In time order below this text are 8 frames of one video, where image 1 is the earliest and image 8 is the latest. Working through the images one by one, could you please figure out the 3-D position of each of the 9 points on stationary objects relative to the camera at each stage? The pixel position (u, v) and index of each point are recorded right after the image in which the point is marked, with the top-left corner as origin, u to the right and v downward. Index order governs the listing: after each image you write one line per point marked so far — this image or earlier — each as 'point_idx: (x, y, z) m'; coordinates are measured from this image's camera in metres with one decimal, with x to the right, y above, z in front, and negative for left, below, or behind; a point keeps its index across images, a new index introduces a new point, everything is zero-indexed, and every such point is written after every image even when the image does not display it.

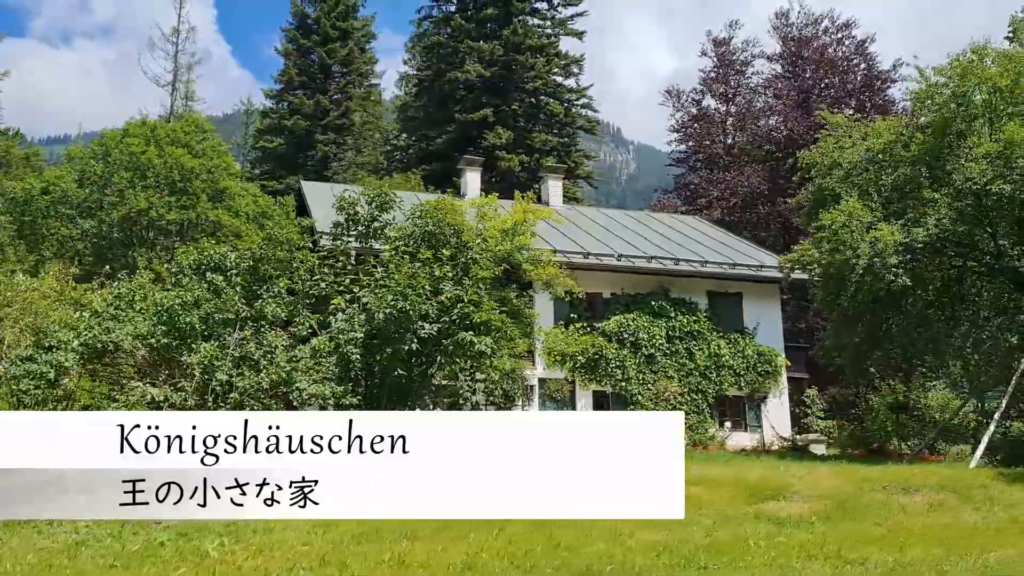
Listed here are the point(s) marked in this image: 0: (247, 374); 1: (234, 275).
0: (-3.1, -1.0, +10.1) m
1: (-3.5, +0.2, +10.9) m
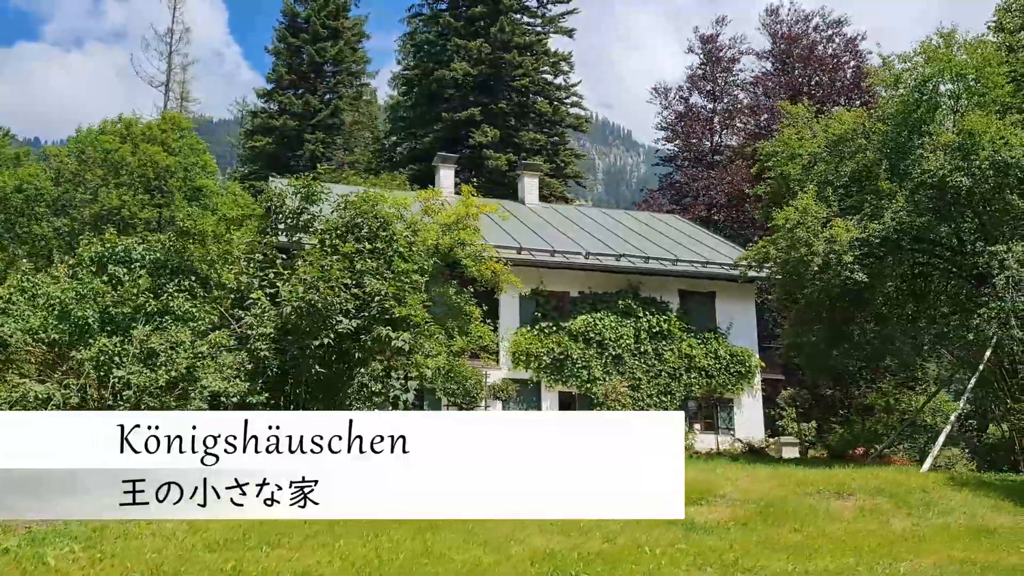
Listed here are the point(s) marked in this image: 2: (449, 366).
0: (-4.1, -0.9, +9.7) m
1: (-4.5, +0.2, +10.5) m
2: (-1.2, -1.3, +13.7) m
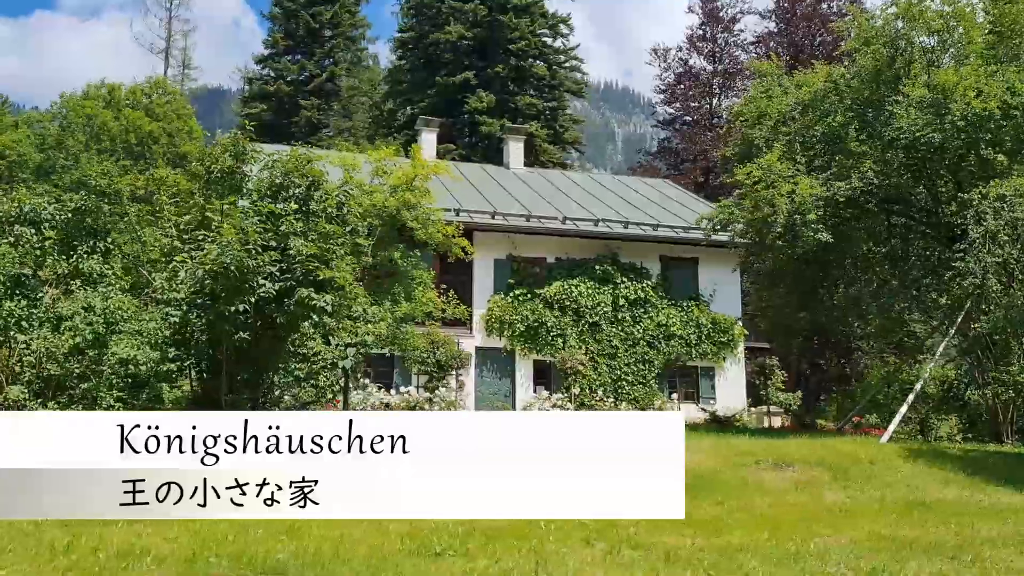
0: (-5.0, -0.5, +9.3) m
1: (-5.4, +0.7, +10.0) m
2: (-2.1, -0.7, +13.3) m
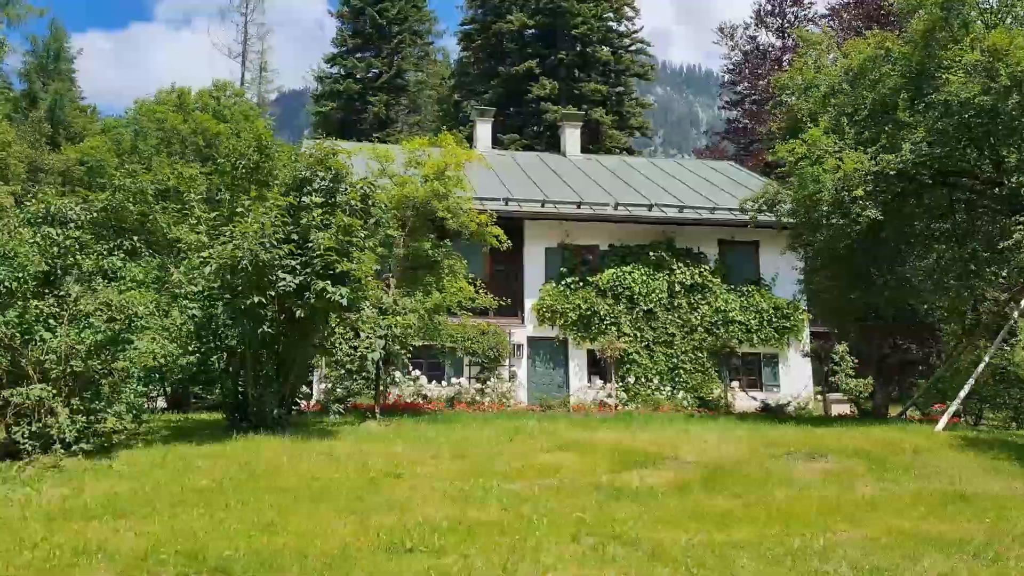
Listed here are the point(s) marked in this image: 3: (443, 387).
0: (-4.9, -0.5, +9.5) m
1: (-5.3, +0.7, +10.3) m
2: (-1.6, -0.6, +13.2) m
3: (-1.6, -2.2, +19.6) m
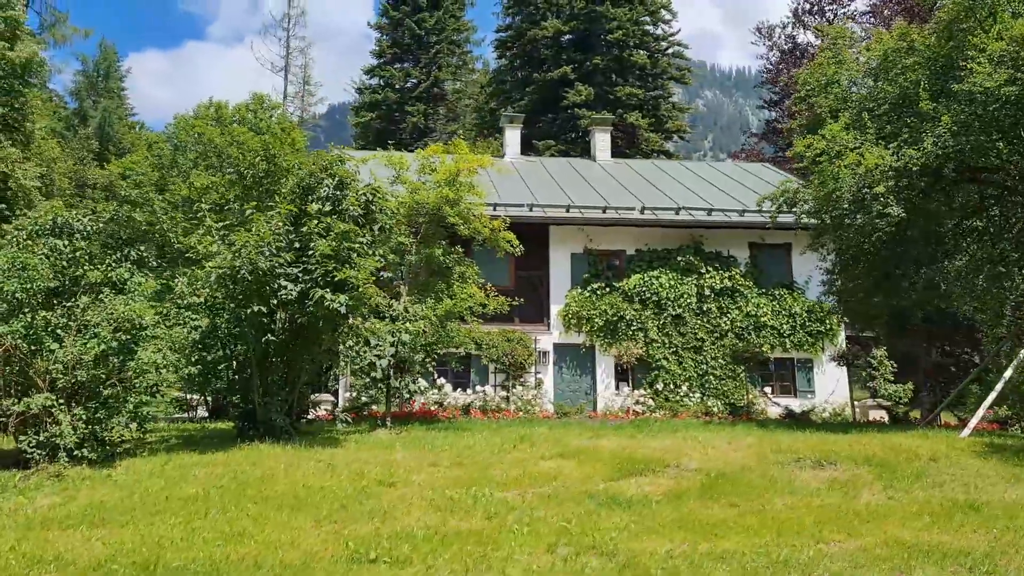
0: (-4.9, -0.6, +9.6) m
1: (-5.3, +0.6, +10.5) m
2: (-1.4, -0.7, +13.1) m
3: (-1.0, -2.4, +19.5) m
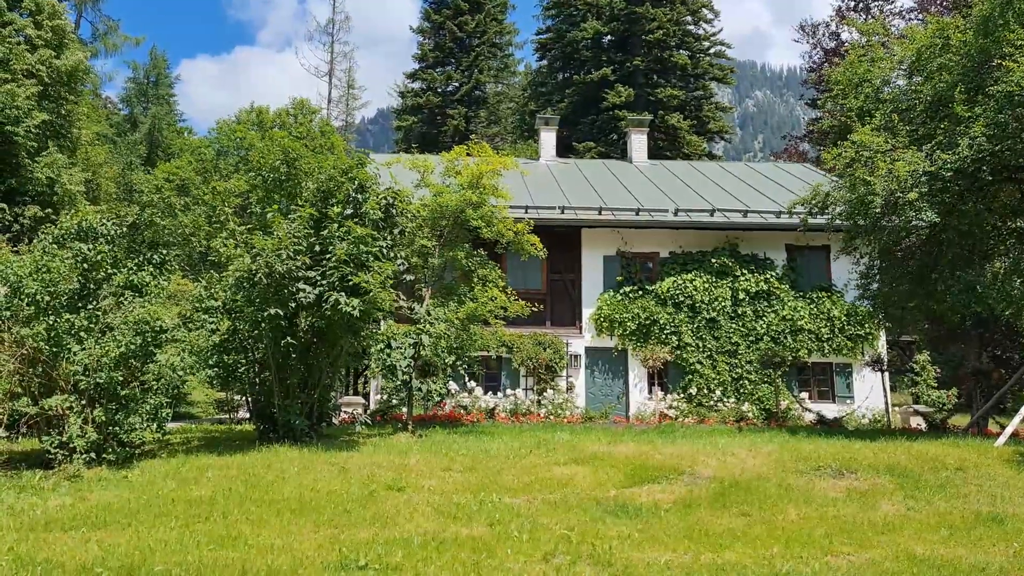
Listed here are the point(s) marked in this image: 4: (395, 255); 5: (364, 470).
0: (-4.8, -0.7, +9.8) m
1: (-5.1, +0.5, +10.7) m
2: (-1.1, -0.8, +13.1) m
3: (-0.3, -2.5, +19.5) m
4: (-1.7, +0.5, +12.2) m
5: (-1.6, -2.0, +9.4) m
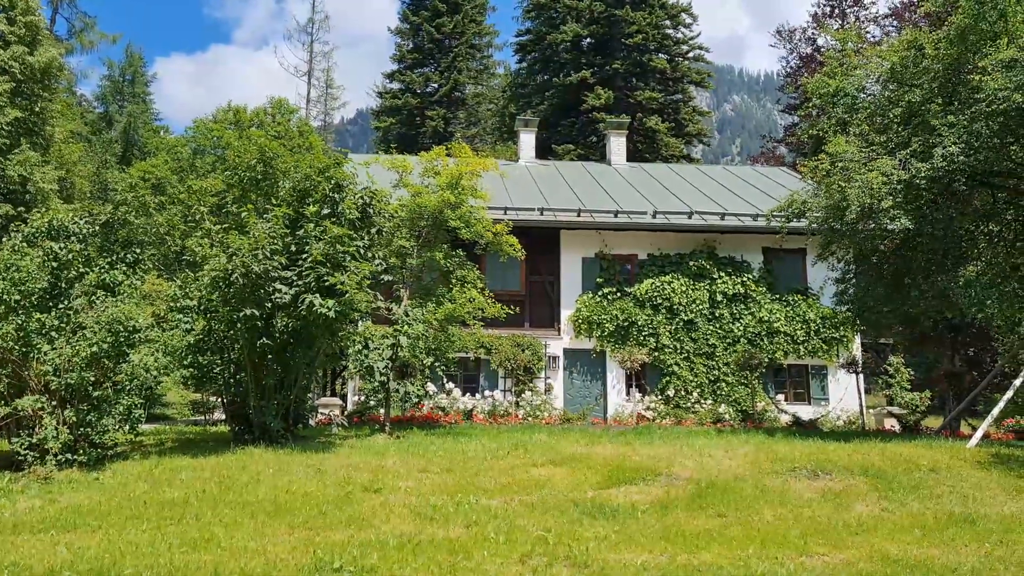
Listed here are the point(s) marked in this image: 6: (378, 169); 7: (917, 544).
0: (-5.0, -0.7, +9.7) m
1: (-5.3, +0.5, +10.5) m
2: (-1.4, -0.8, +13.1) m
3: (-0.8, -2.5, +19.4) m
4: (-2.0, +0.5, +12.2) m
5: (-1.8, -2.0, +9.3) m
6: (-2.9, +2.5, +18.3) m
7: (+3.2, -2.0, +6.7) m
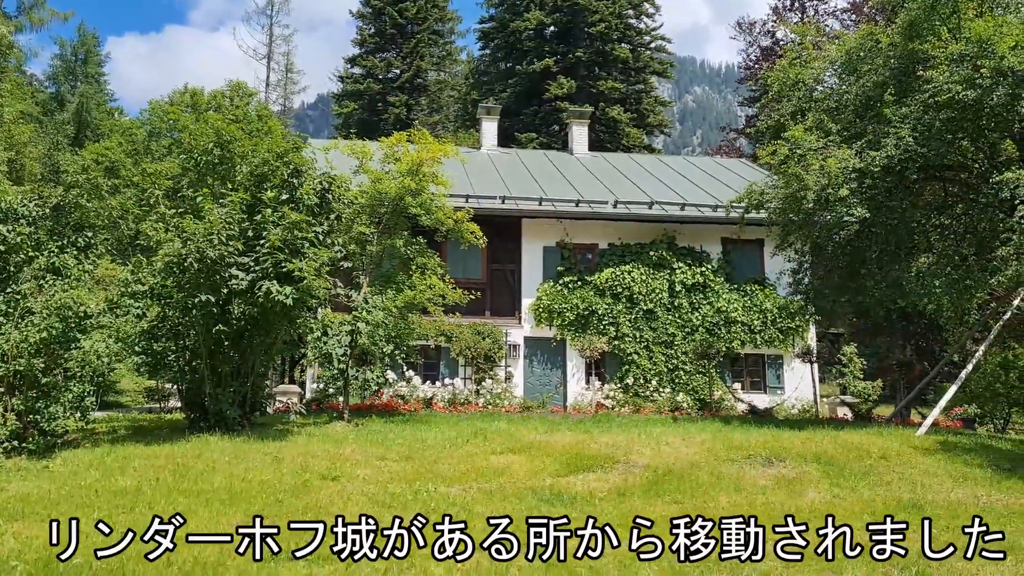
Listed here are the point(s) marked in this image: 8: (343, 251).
0: (-5.5, -0.5, +9.4) m
1: (-5.8, +0.7, +10.2) m
2: (-2.0, -0.6, +13.0) m
3: (-1.7, -2.2, +19.4) m
4: (-2.5, +0.6, +12.1) m
5: (-2.3, -1.8, +9.2) m
6: (-3.7, +2.8, +18.1) m
7: (+2.8, -1.9, +6.9) m
8: (-2.5, +0.5, +12.6) m
